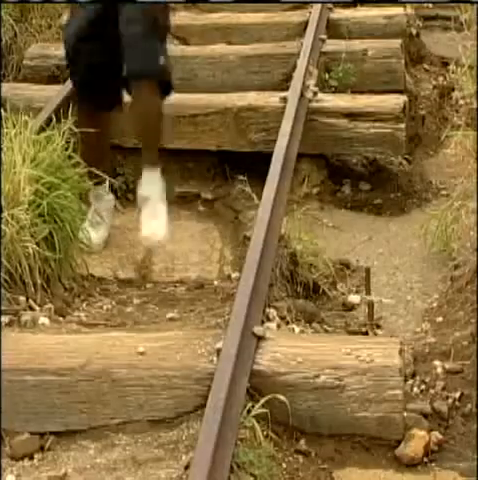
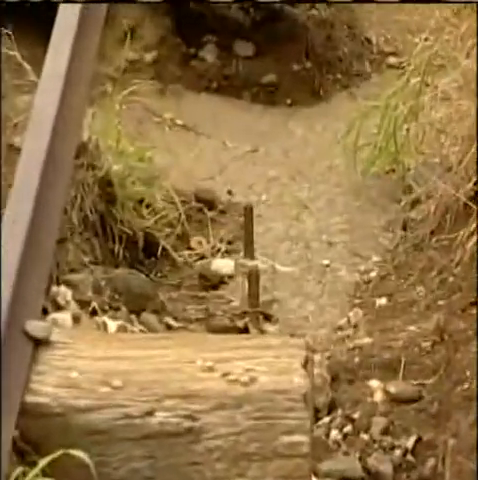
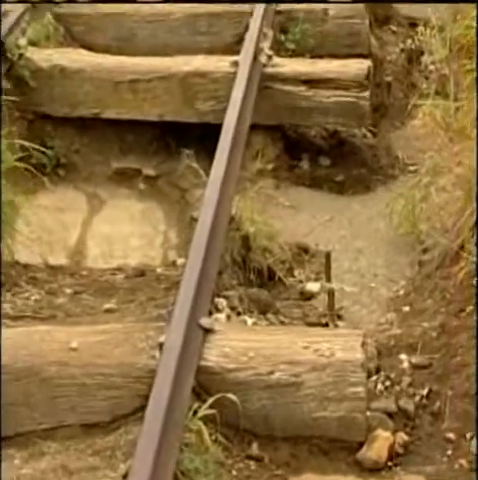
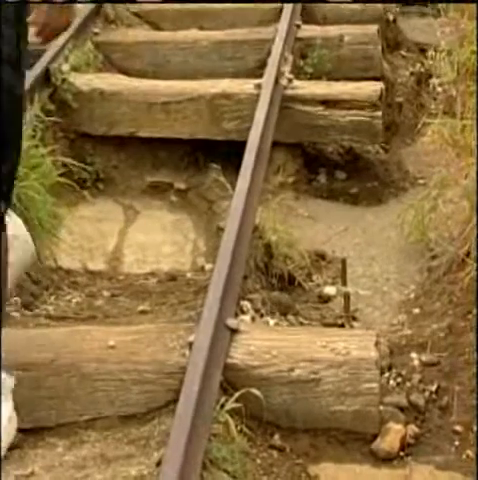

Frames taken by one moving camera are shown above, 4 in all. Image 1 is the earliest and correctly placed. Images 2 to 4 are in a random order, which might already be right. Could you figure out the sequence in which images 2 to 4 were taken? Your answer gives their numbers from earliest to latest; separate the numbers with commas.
4, 3, 2
